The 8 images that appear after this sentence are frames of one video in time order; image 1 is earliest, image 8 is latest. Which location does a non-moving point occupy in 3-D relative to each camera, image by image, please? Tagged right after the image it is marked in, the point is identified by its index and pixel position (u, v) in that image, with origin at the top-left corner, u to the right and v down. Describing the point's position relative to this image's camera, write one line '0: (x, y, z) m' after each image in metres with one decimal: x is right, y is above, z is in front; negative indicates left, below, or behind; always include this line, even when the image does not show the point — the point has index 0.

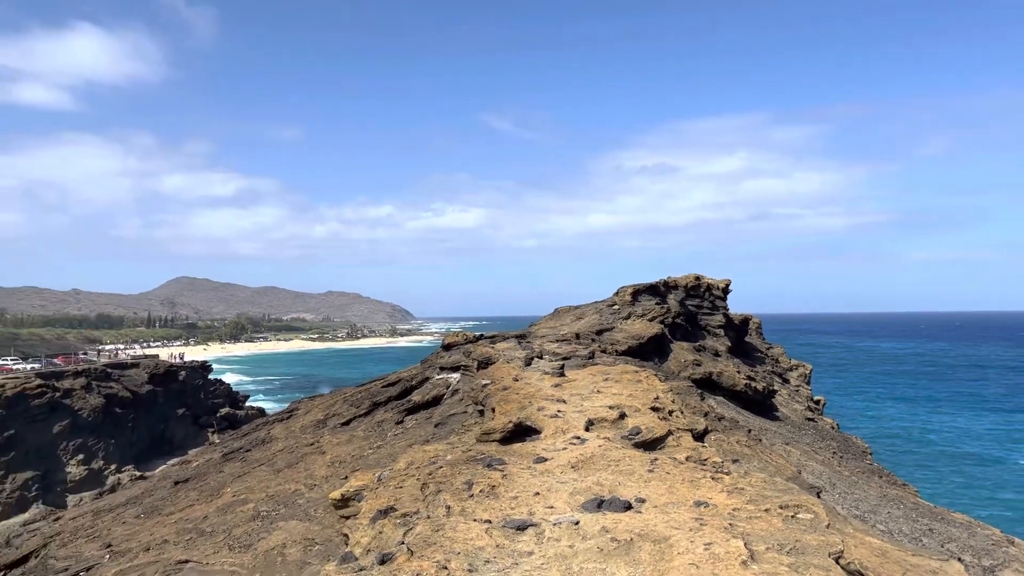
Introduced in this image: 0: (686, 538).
0: (+2.5, -3.3, +8.5) m
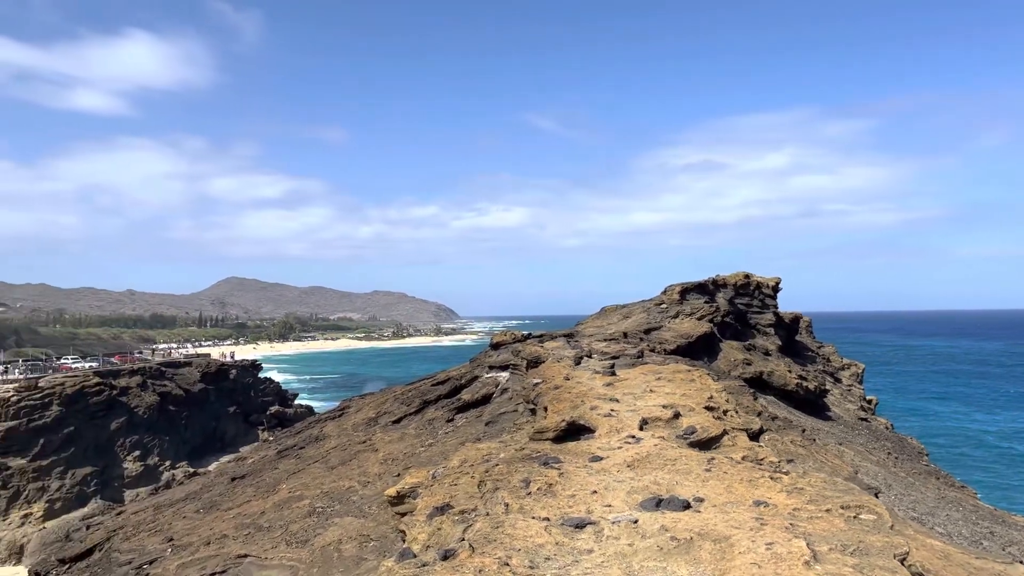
0: (+3.2, -3.3, +8.5) m
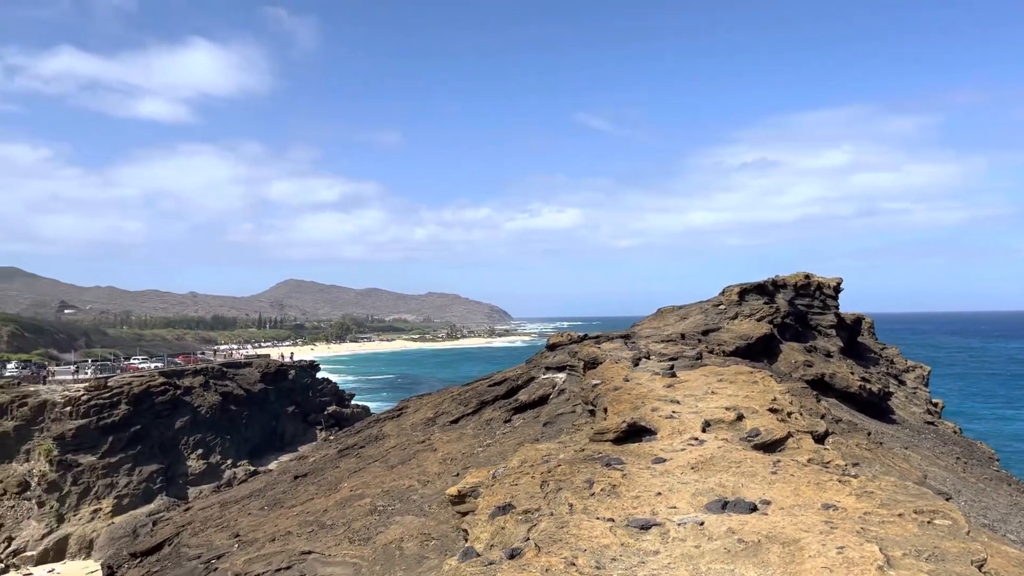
0: (+4.0, -3.3, +8.4) m
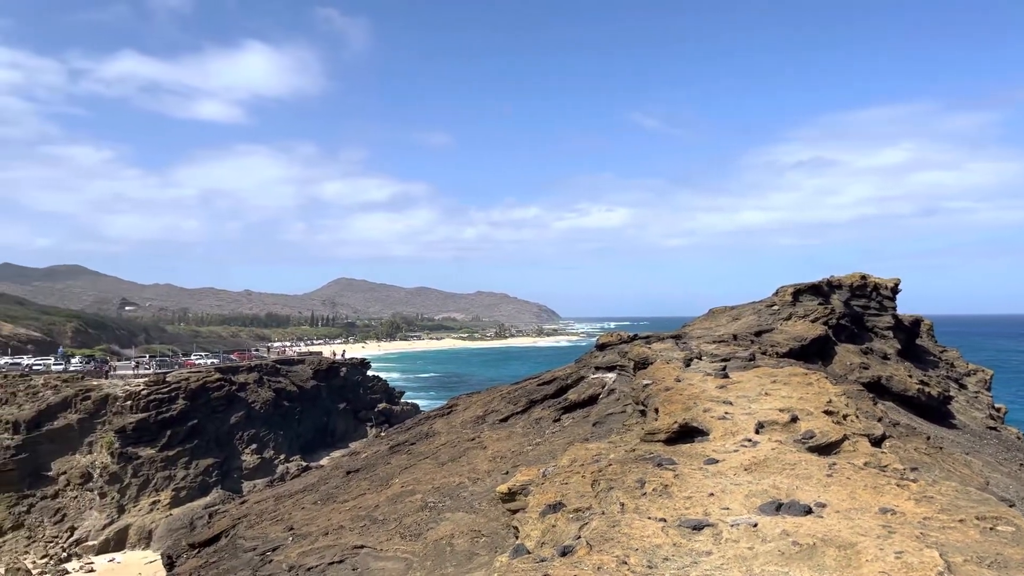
0: (+4.6, -3.3, +8.2) m
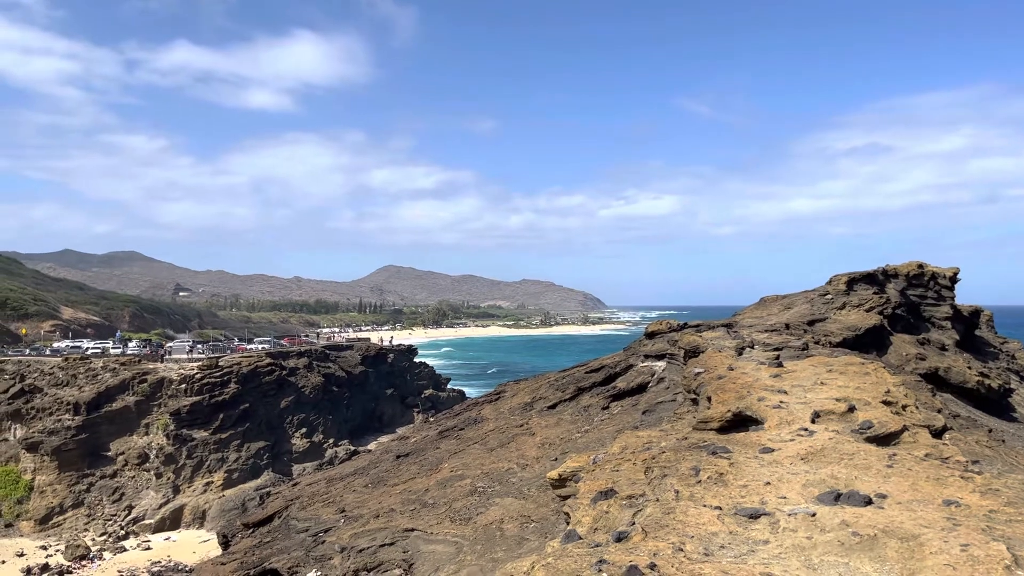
0: (+5.3, -3.2, +8.1) m
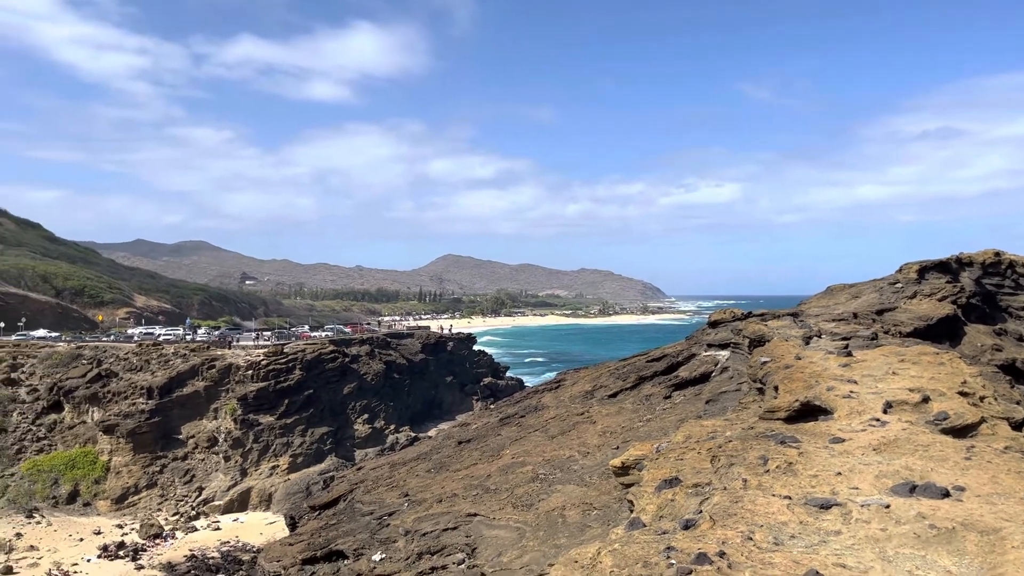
0: (+6.1, -3.0, +7.9) m
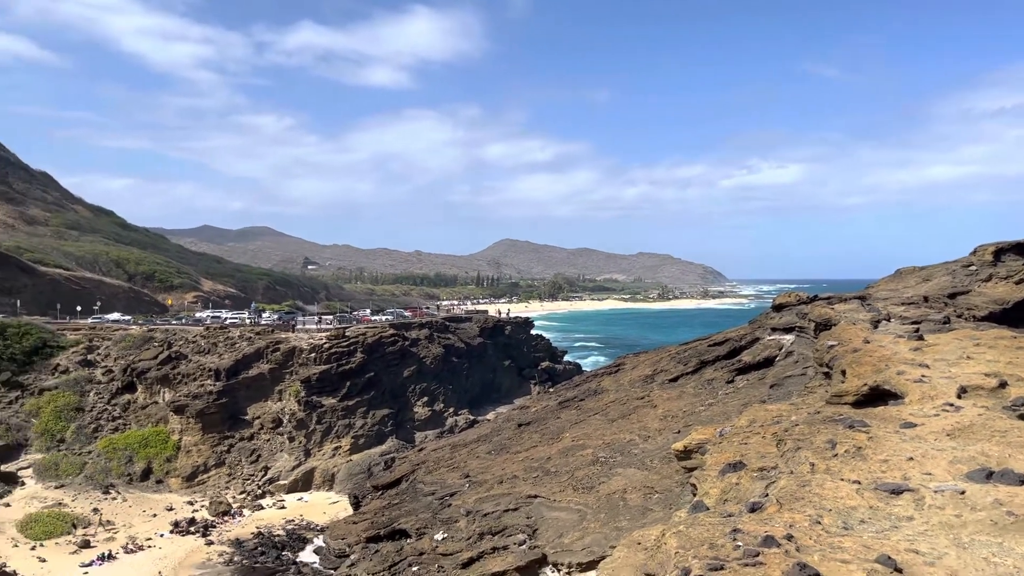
0: (+6.9, -2.8, +7.7) m
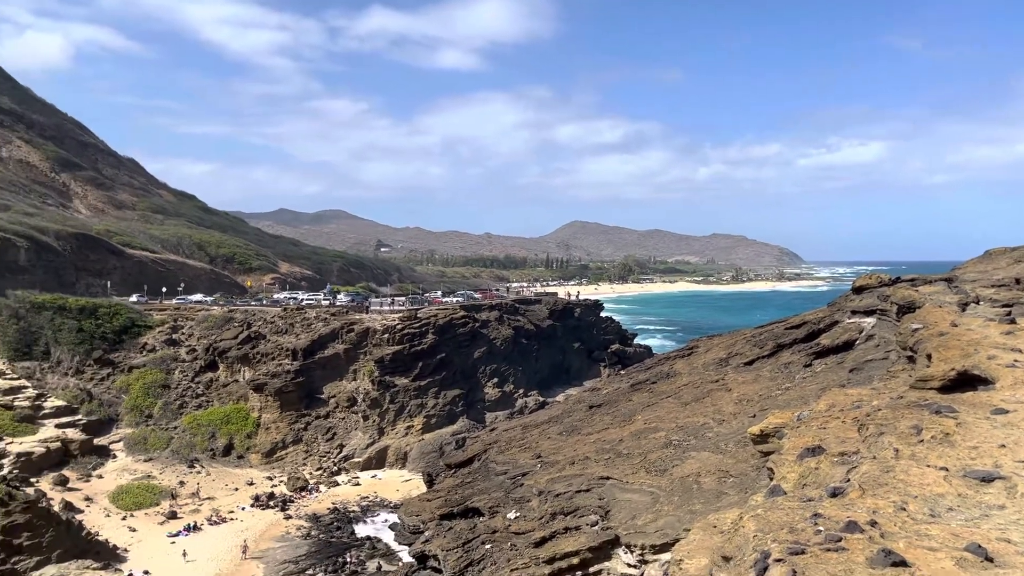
0: (+7.8, -2.6, +7.3) m
